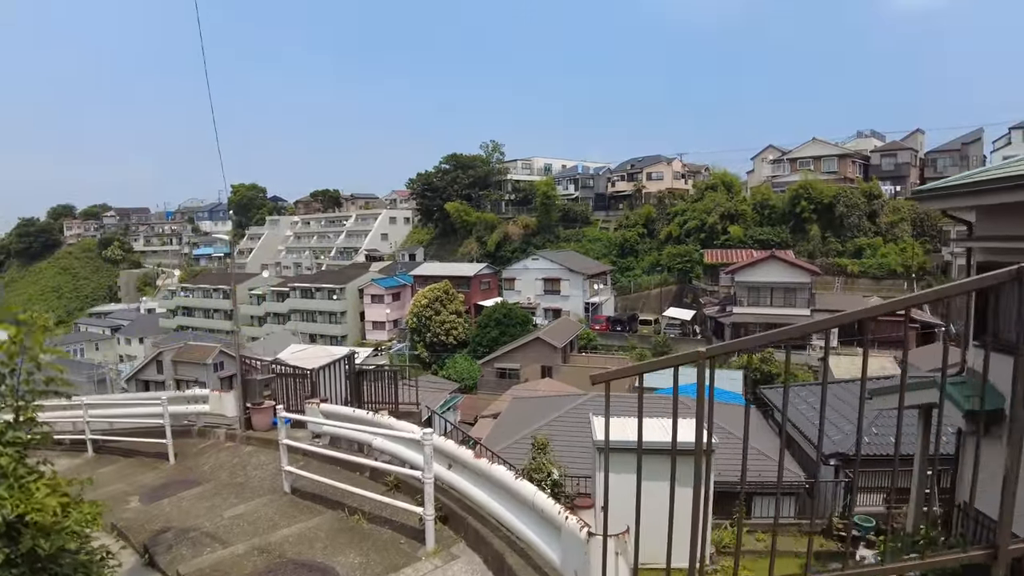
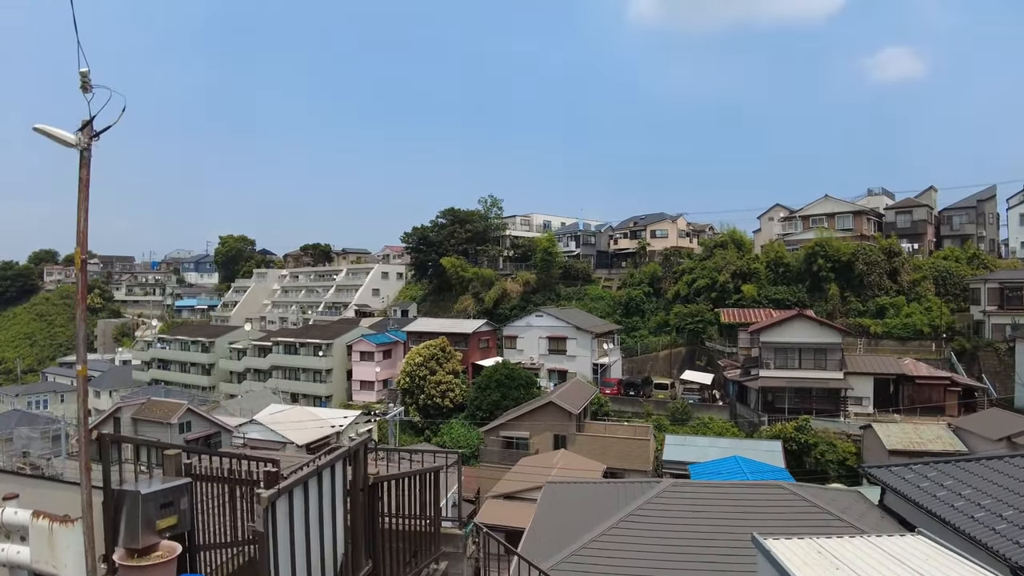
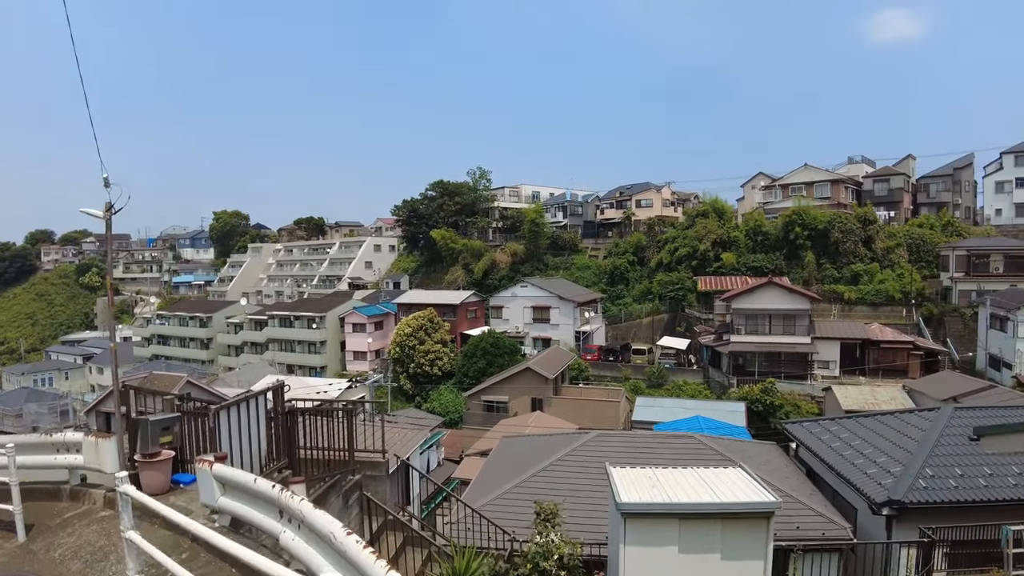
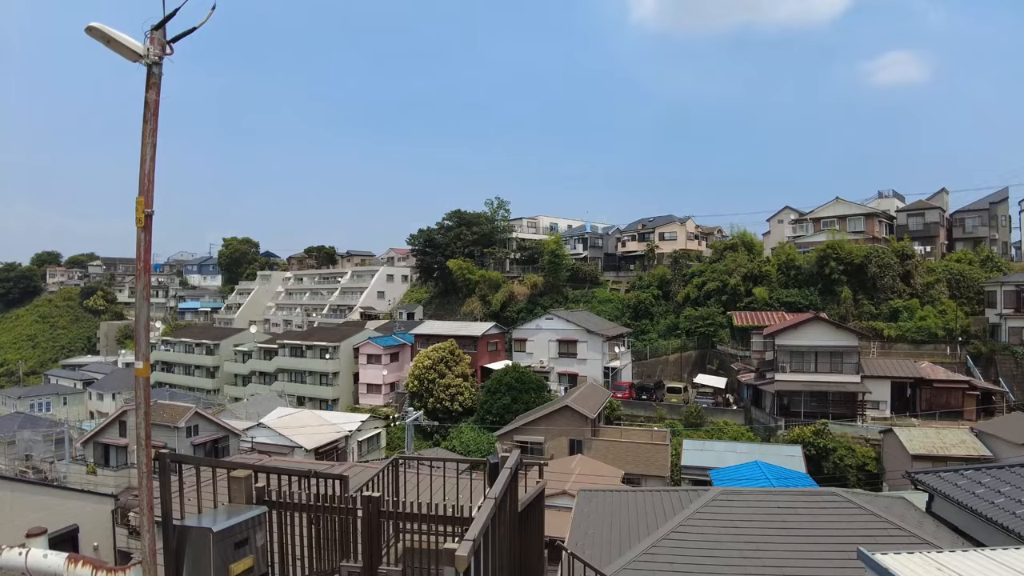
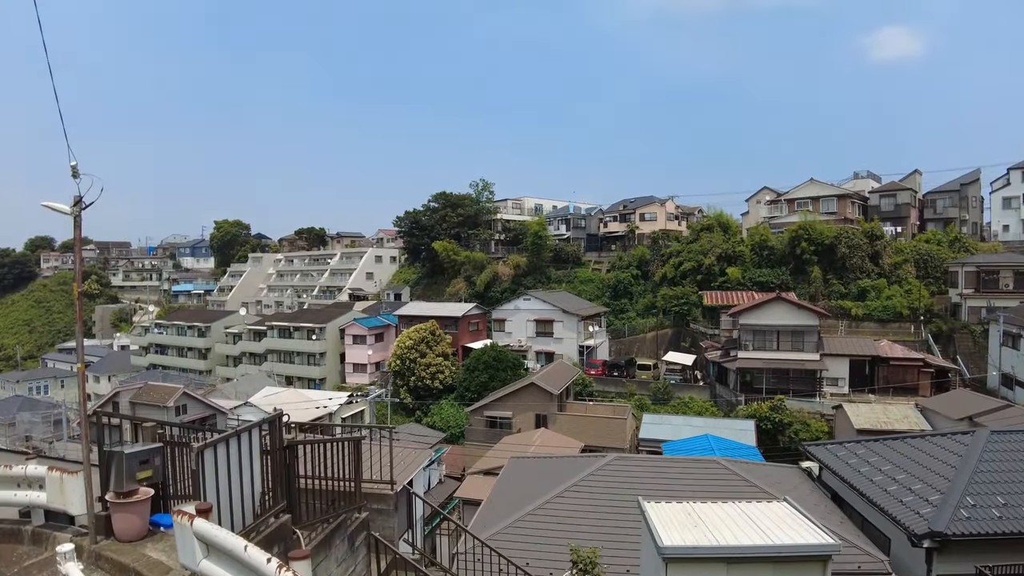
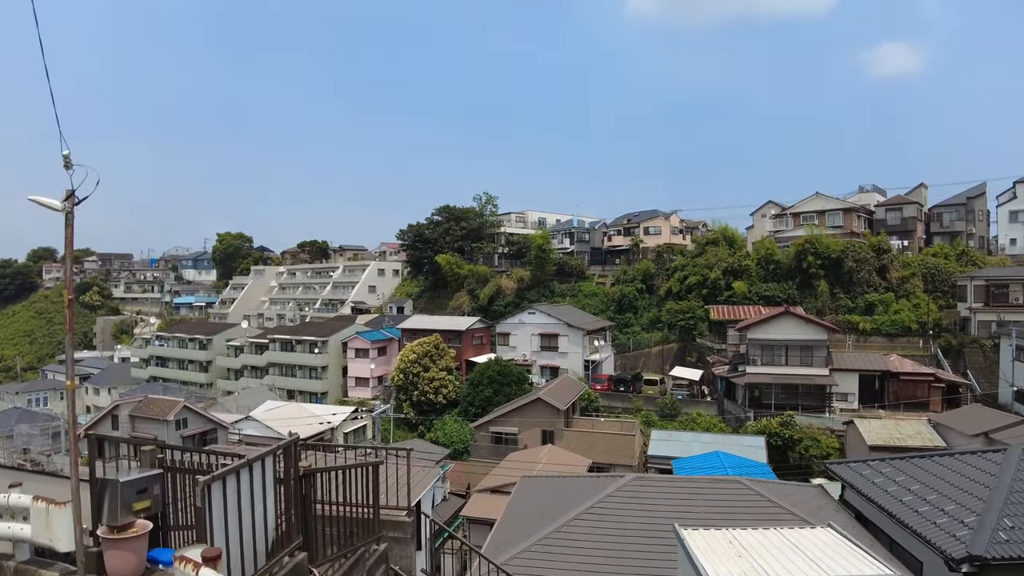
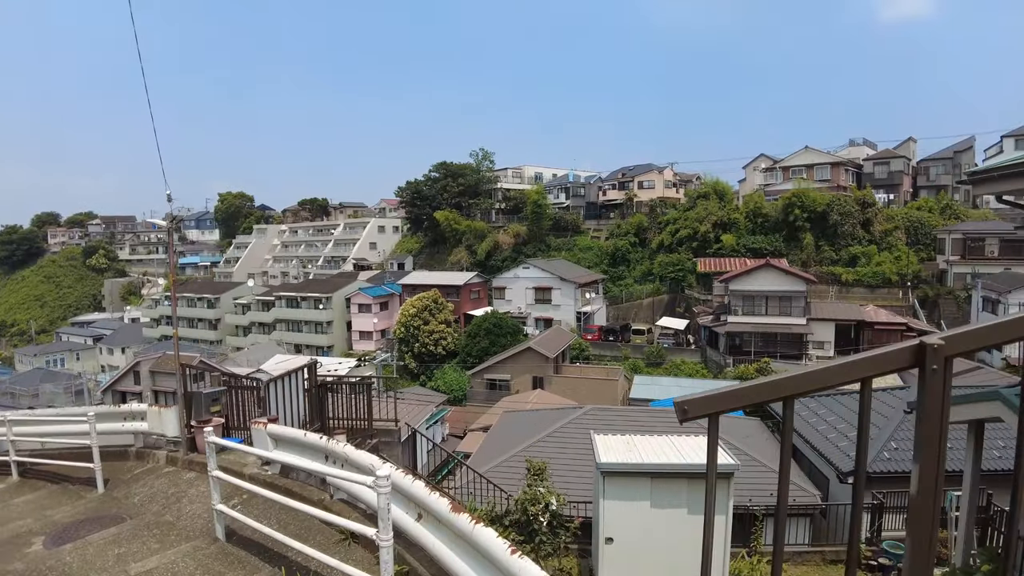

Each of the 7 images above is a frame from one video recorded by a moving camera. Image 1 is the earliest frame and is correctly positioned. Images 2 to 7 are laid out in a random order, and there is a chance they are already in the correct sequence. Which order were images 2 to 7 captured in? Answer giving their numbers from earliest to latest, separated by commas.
7, 3, 5, 6, 2, 4
